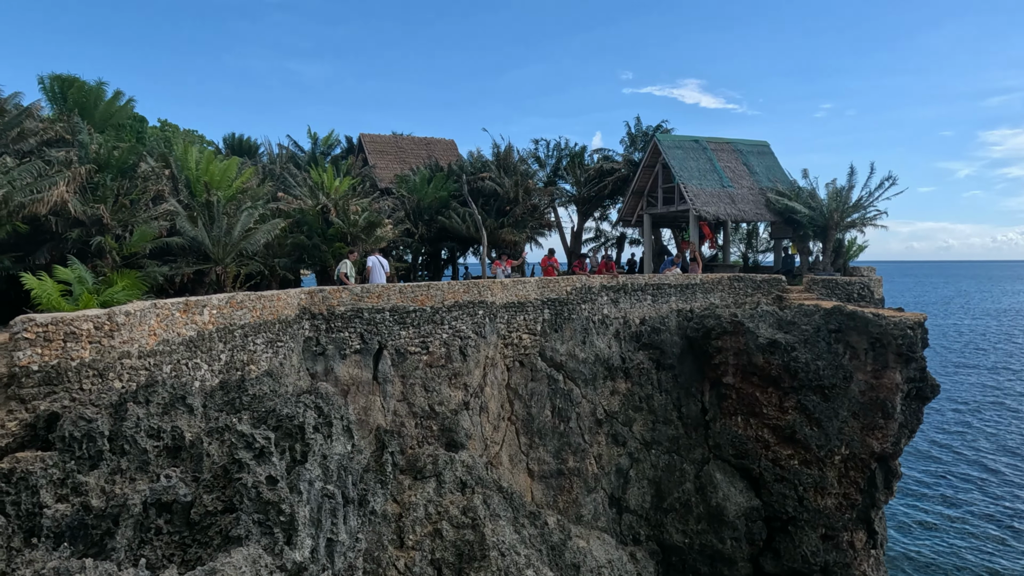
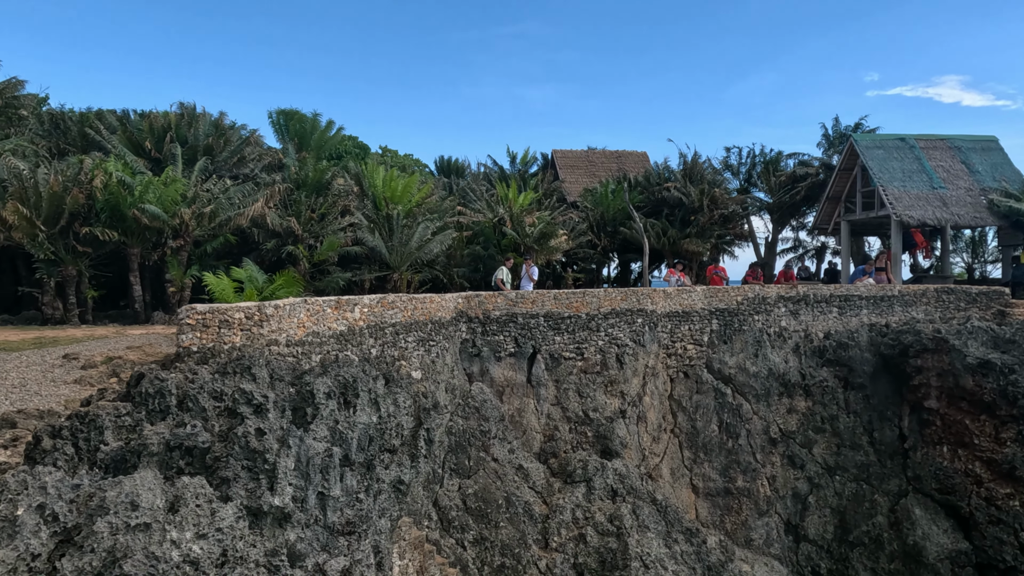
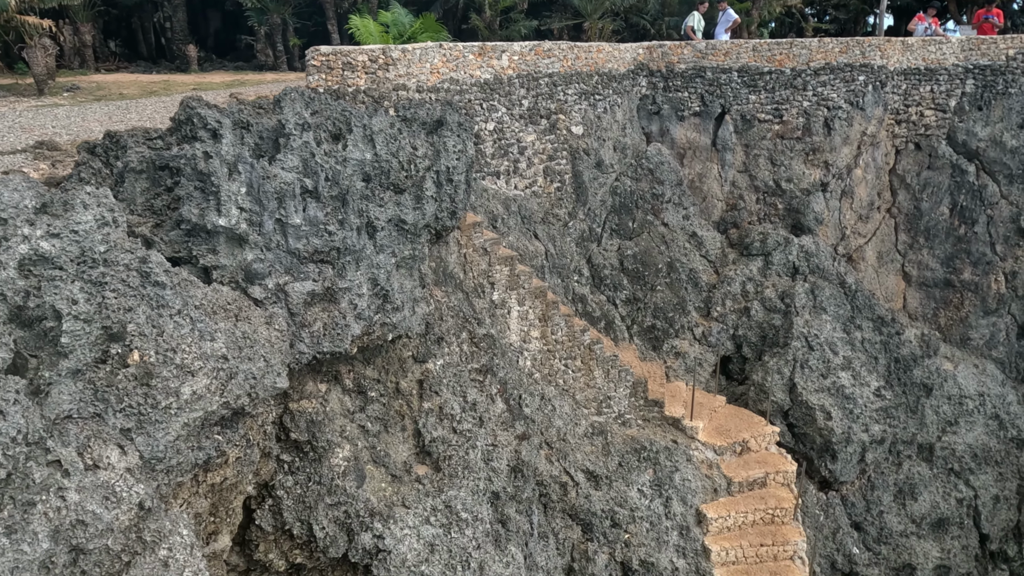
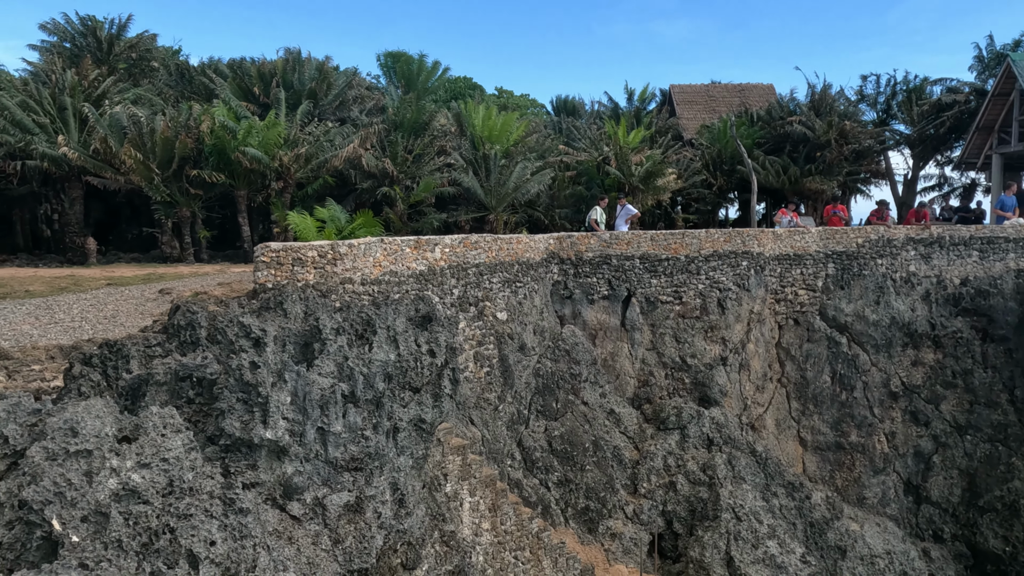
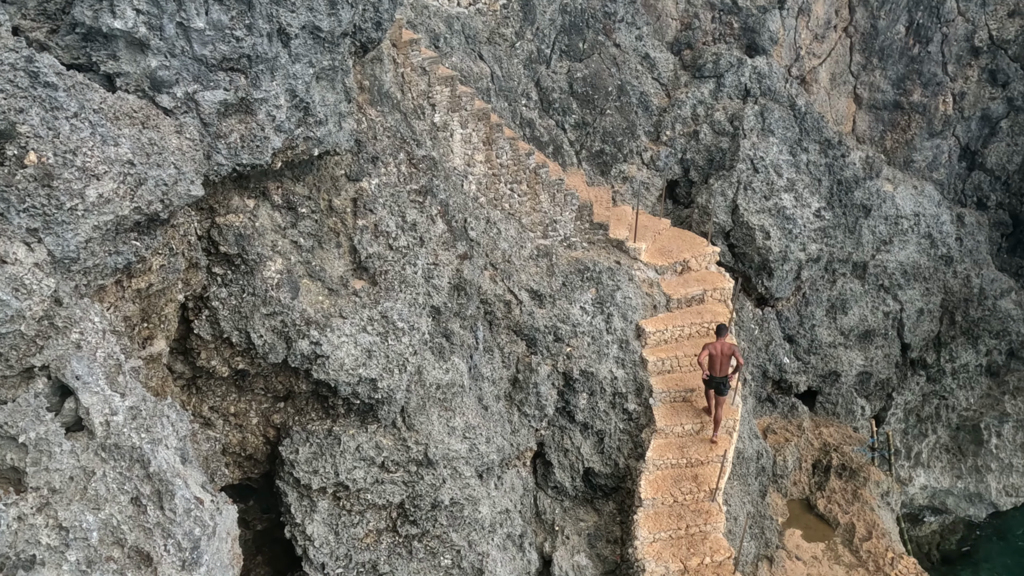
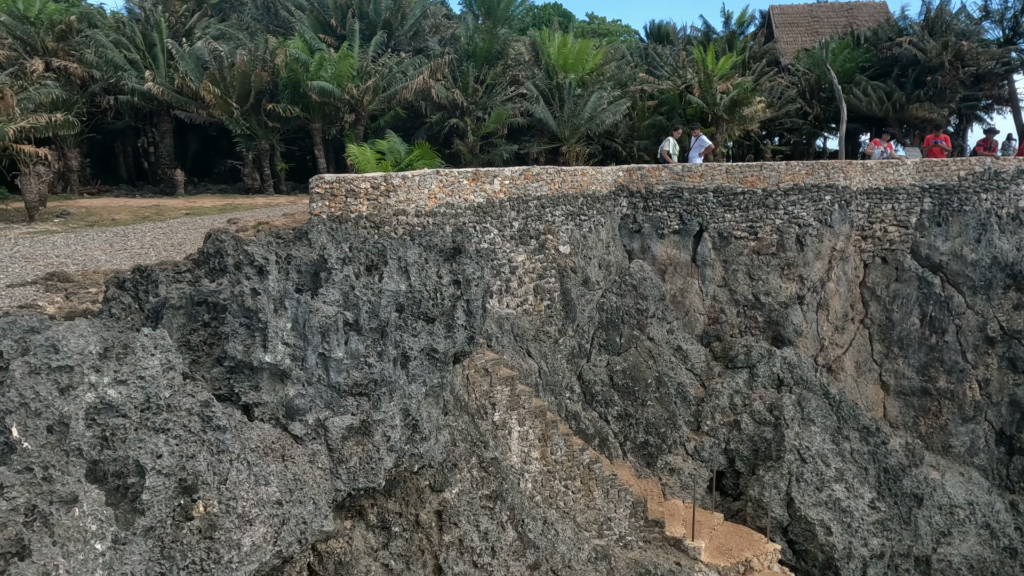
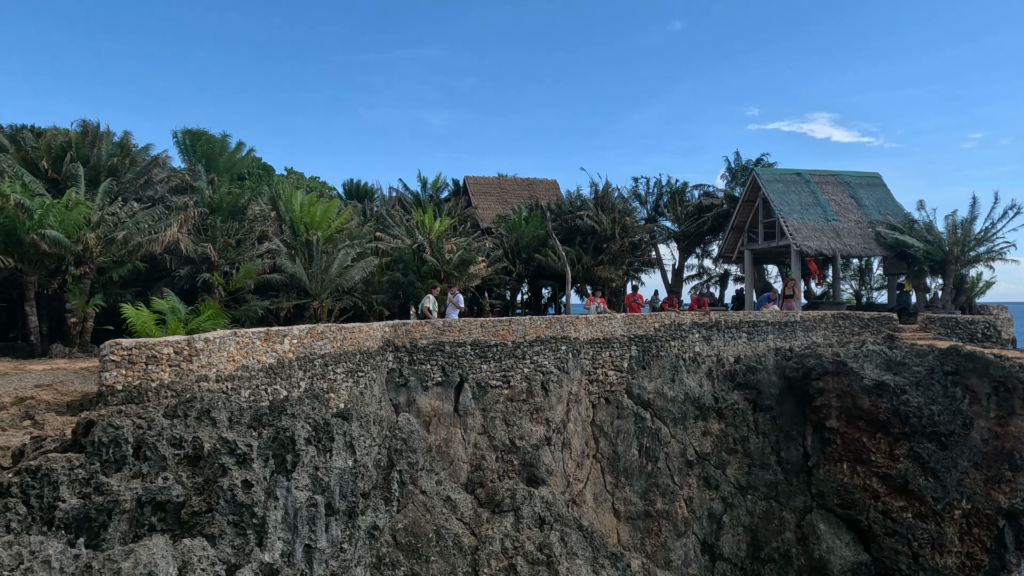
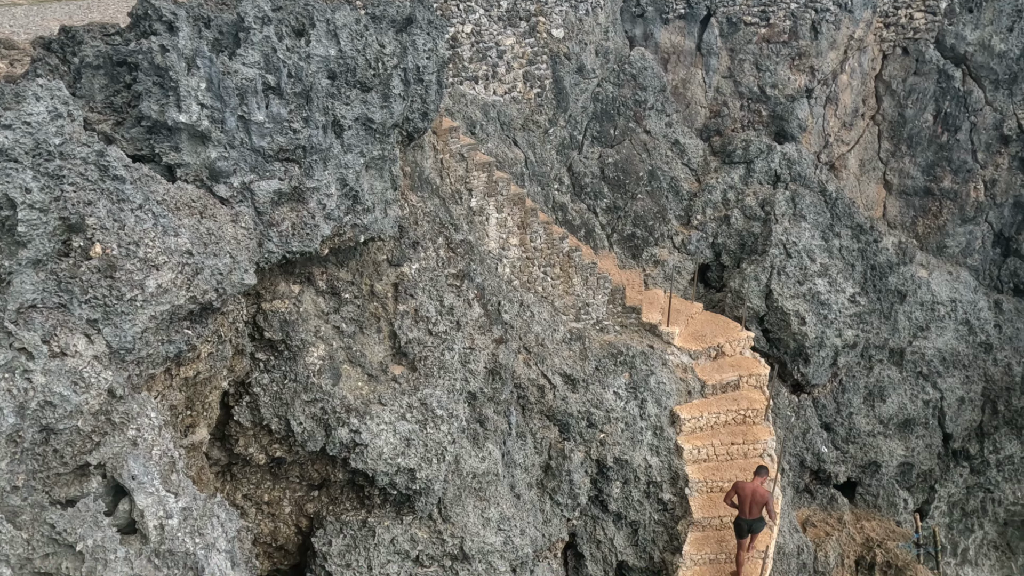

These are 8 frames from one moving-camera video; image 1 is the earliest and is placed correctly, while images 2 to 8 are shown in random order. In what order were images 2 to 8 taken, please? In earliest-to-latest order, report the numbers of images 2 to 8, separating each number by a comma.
7, 2, 4, 6, 3, 8, 5
